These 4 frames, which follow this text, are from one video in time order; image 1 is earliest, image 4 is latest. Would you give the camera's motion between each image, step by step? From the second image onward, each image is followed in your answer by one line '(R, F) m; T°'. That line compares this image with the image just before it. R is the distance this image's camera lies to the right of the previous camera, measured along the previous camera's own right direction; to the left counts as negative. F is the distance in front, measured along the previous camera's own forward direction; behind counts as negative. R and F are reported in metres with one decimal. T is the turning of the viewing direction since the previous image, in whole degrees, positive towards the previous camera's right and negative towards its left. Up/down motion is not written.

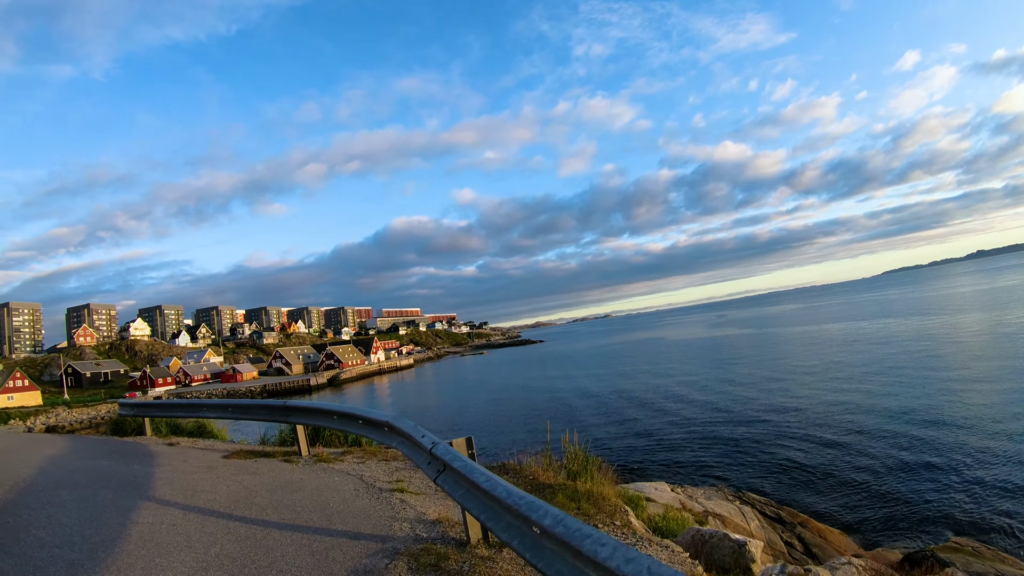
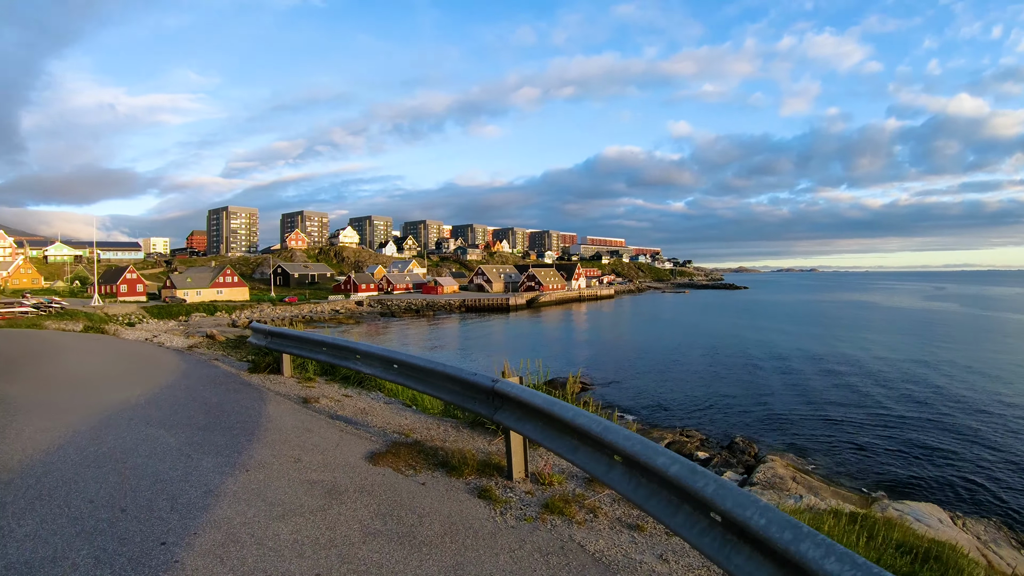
(-2.2, +4.7) m; -21°
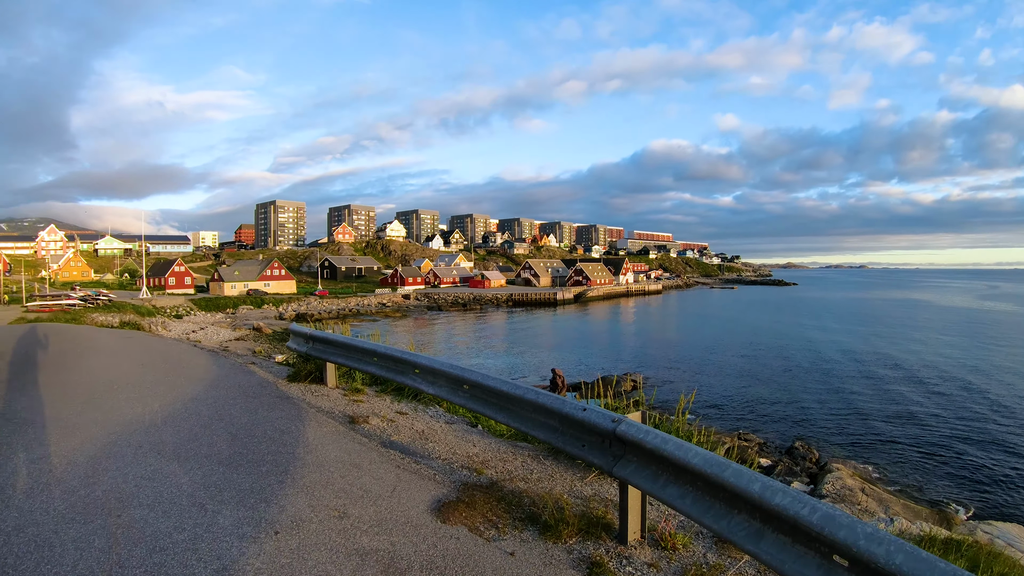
(-0.3, +0.7) m; -5°
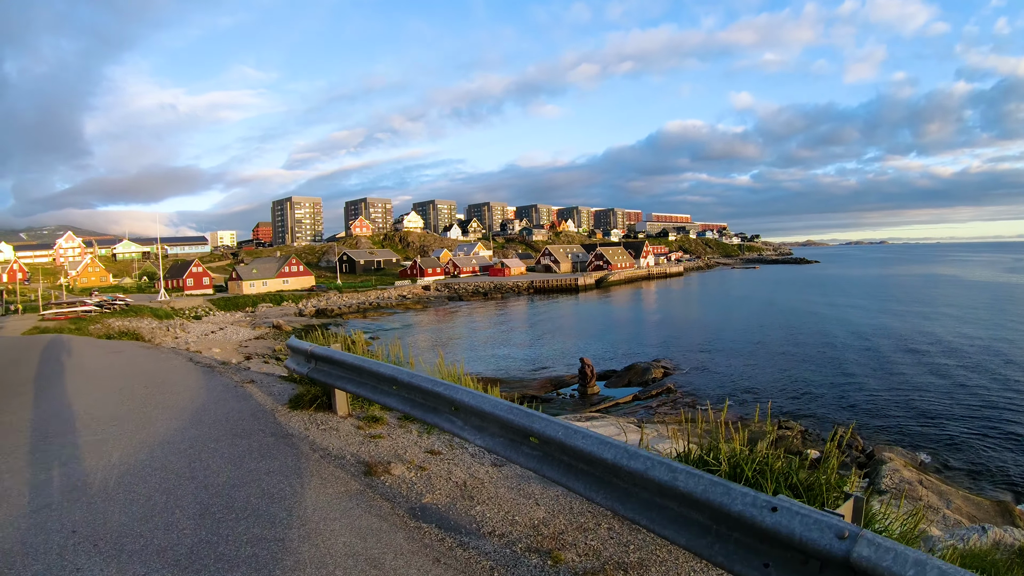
(-0.1, +0.4) m; -2°
